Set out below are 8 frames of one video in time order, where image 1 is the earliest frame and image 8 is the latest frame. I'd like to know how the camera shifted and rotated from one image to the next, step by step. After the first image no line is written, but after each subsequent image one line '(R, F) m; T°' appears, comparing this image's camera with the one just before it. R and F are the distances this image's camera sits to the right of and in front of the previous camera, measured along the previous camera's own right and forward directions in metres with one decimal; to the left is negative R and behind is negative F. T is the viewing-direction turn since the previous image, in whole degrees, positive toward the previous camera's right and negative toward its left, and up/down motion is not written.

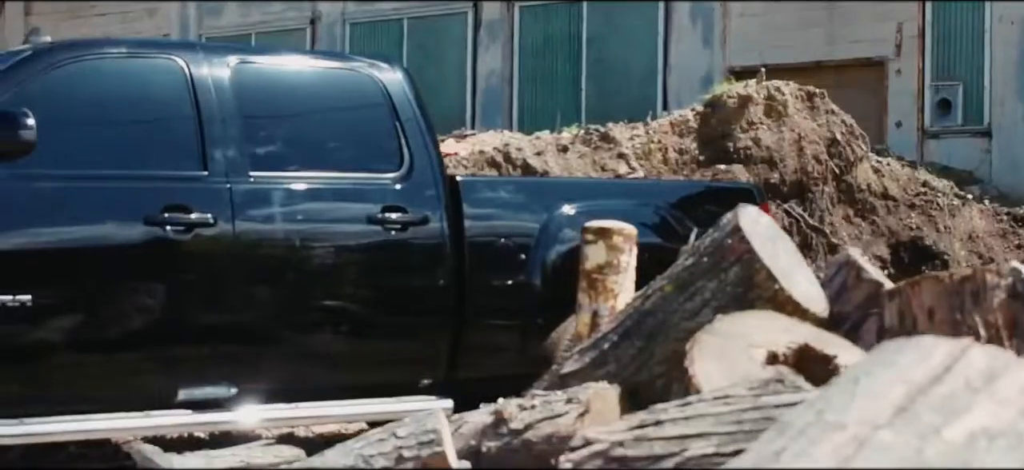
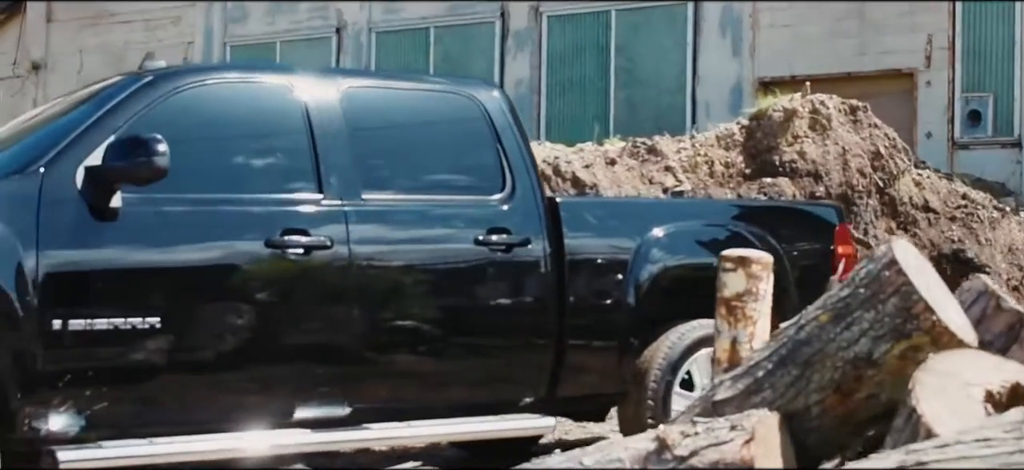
(-0.6, -0.1) m; 0°
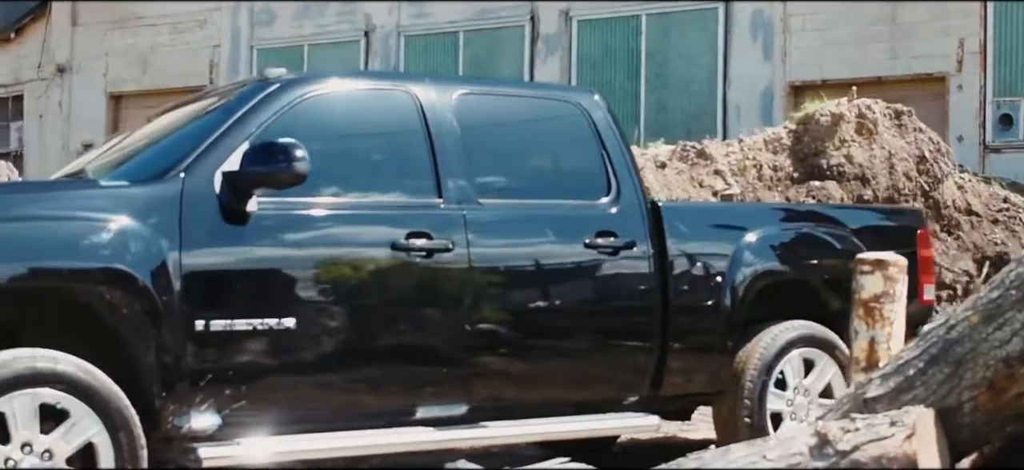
(-0.6, -0.1) m; 0°
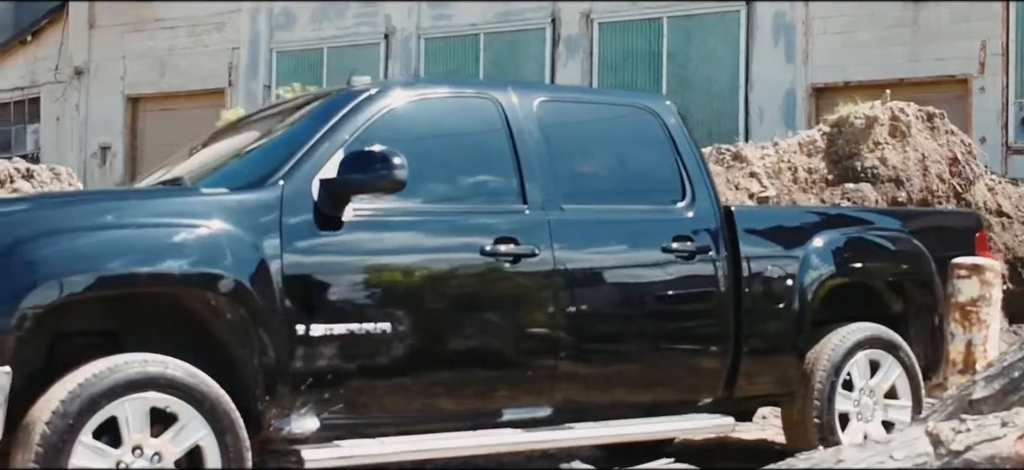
(-0.5, -0.1) m; 0°
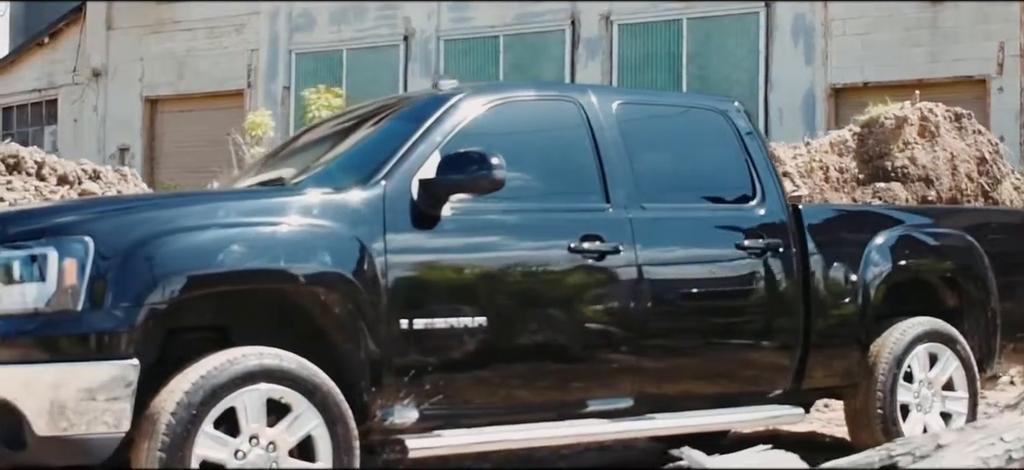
(-0.5, -0.2) m; 0°
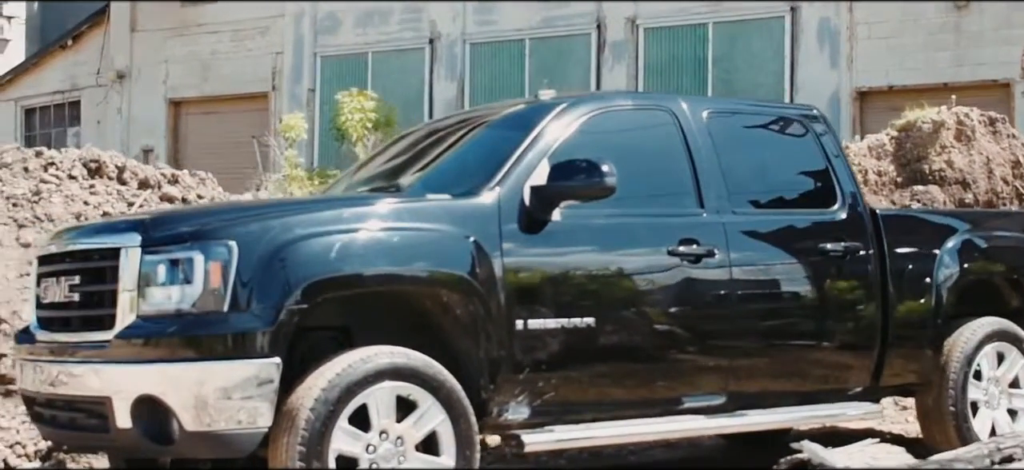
(-0.6, -0.2) m; 0°
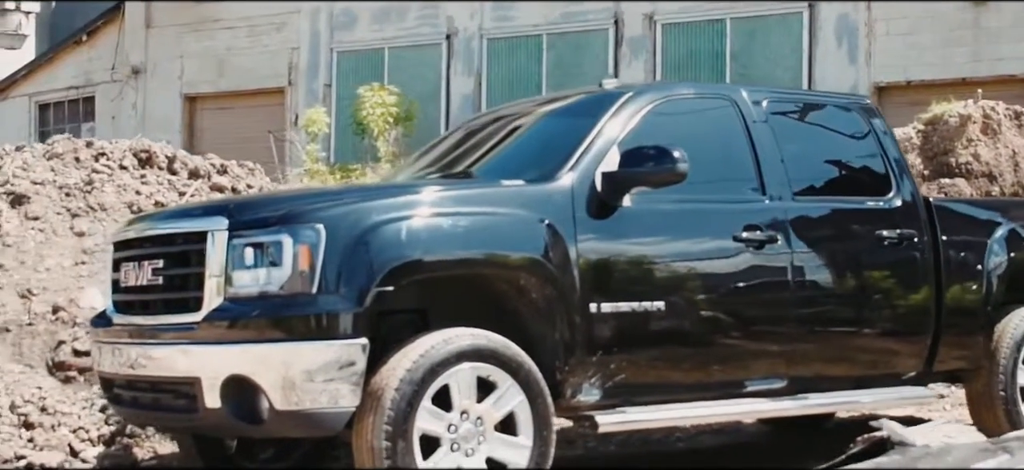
(-0.4, -0.1) m; 0°
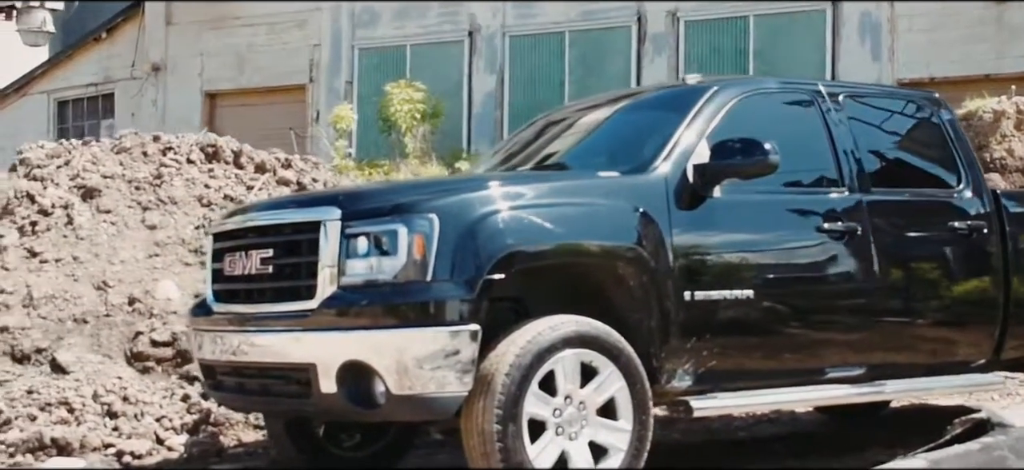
(-0.5, -0.1) m; 0°
